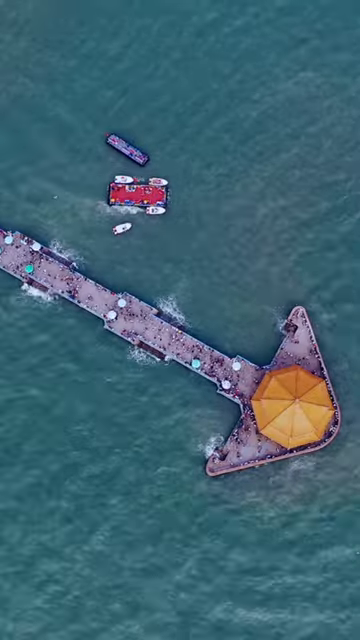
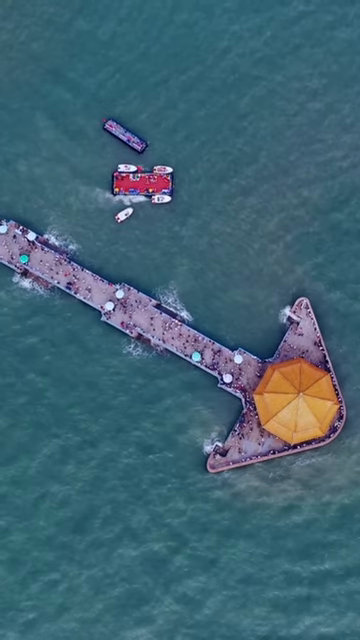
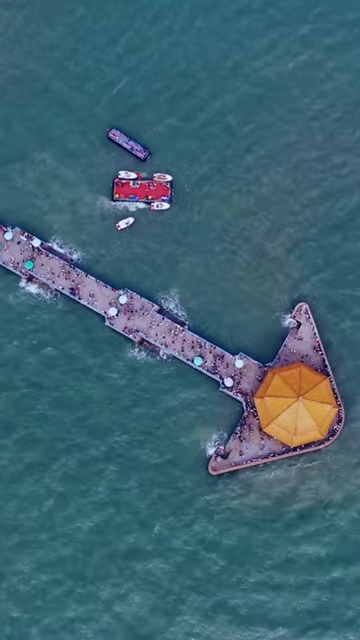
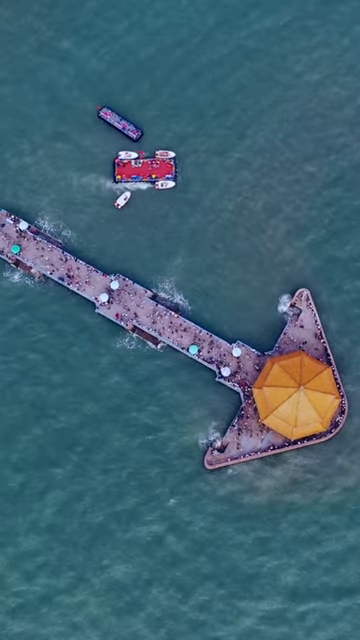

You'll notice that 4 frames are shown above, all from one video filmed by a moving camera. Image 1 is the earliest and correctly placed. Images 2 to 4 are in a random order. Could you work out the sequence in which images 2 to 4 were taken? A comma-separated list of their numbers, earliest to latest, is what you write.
3, 2, 4
